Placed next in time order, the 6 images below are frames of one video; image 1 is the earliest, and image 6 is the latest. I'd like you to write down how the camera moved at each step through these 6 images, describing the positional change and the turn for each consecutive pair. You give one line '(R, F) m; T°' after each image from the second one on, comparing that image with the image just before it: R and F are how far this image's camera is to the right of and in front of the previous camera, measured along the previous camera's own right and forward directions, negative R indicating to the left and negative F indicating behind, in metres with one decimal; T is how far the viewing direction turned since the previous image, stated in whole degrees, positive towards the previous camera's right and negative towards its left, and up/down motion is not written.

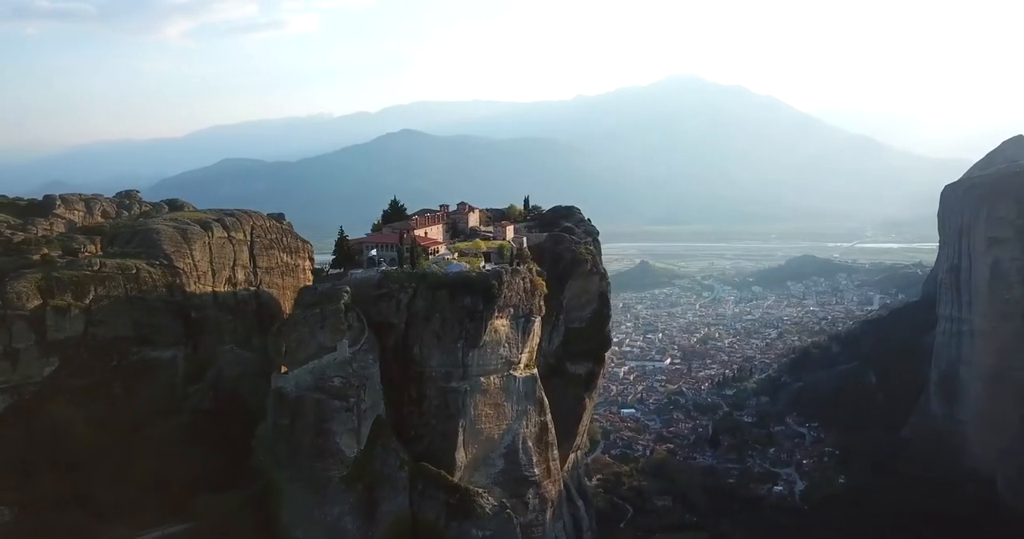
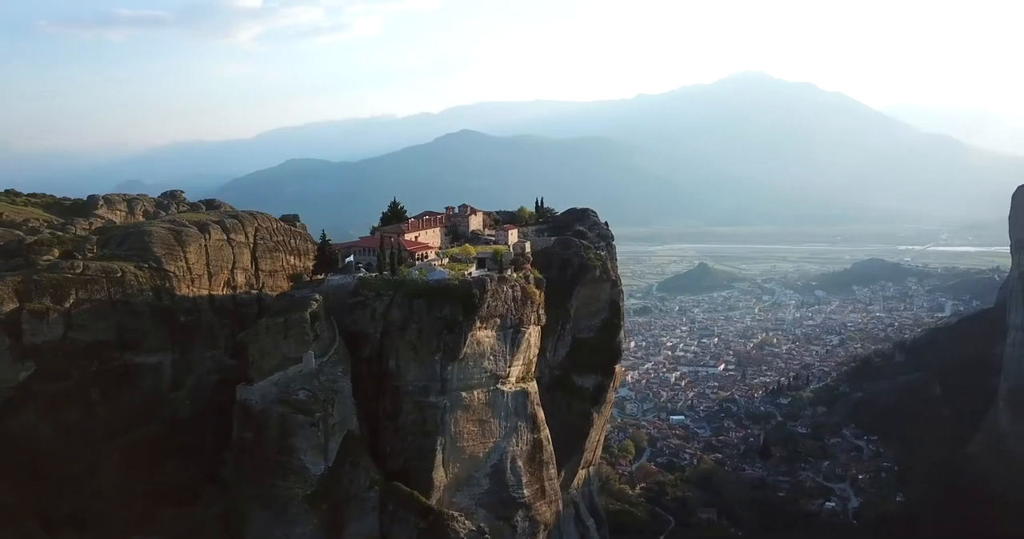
(+2.2, +1.6) m; -5°
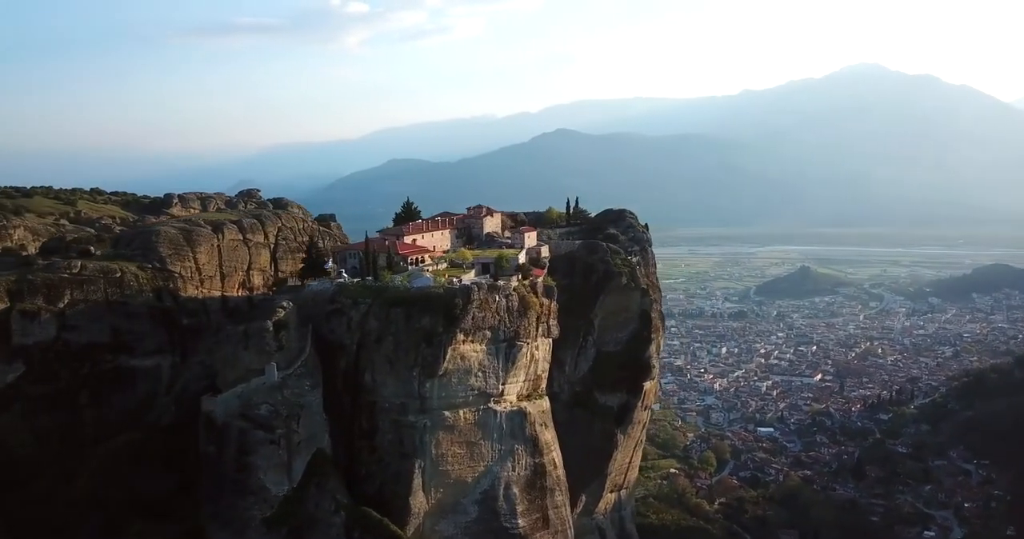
(+2.9, +2.4) m; -7°
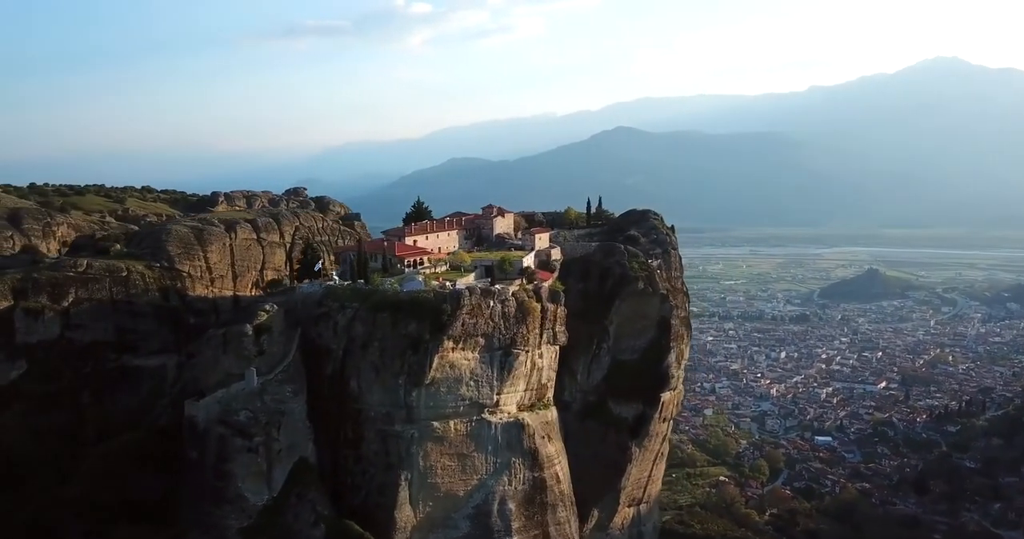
(+1.7, +1.1) m; -5°
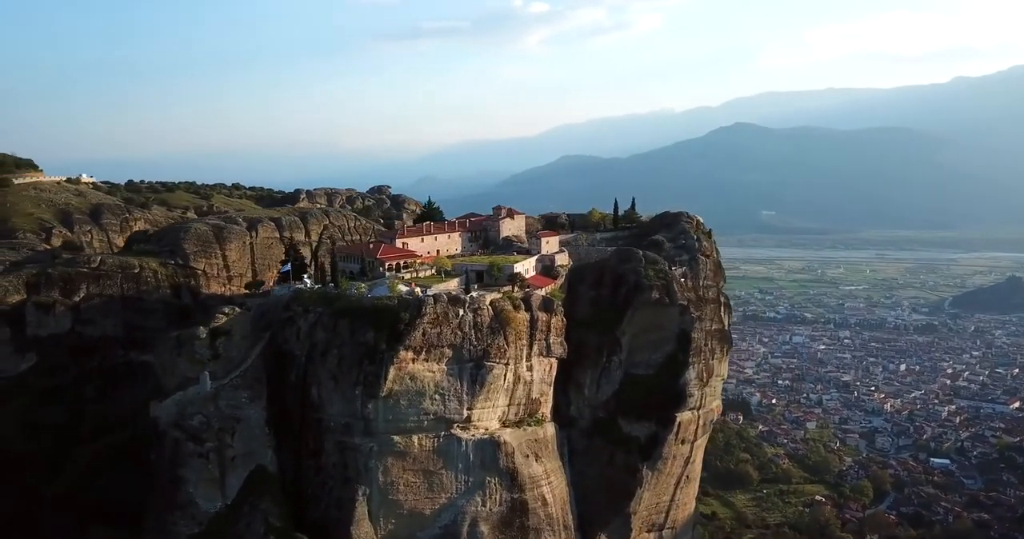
(+3.5, +1.7) m; -9°
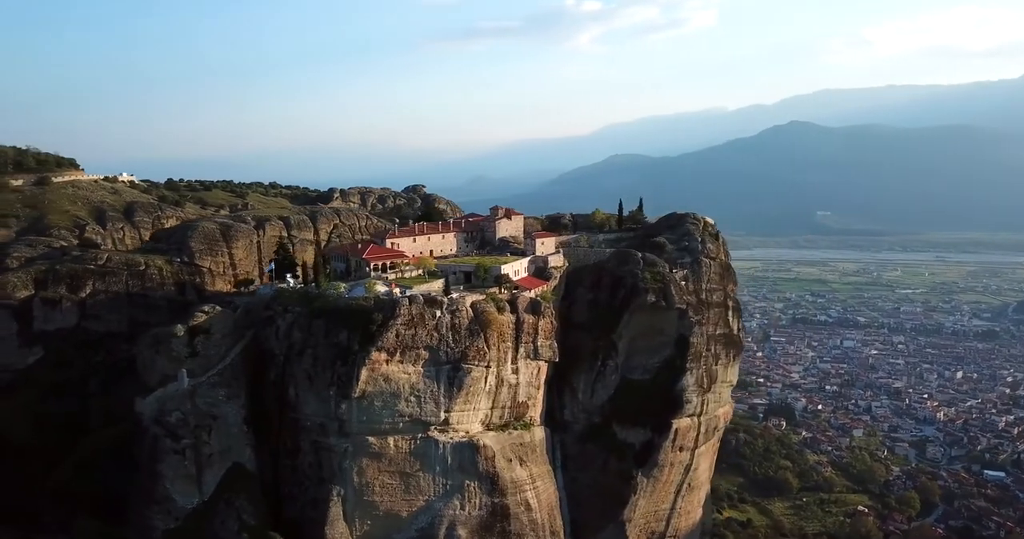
(+1.7, +0.4) m; -4°
